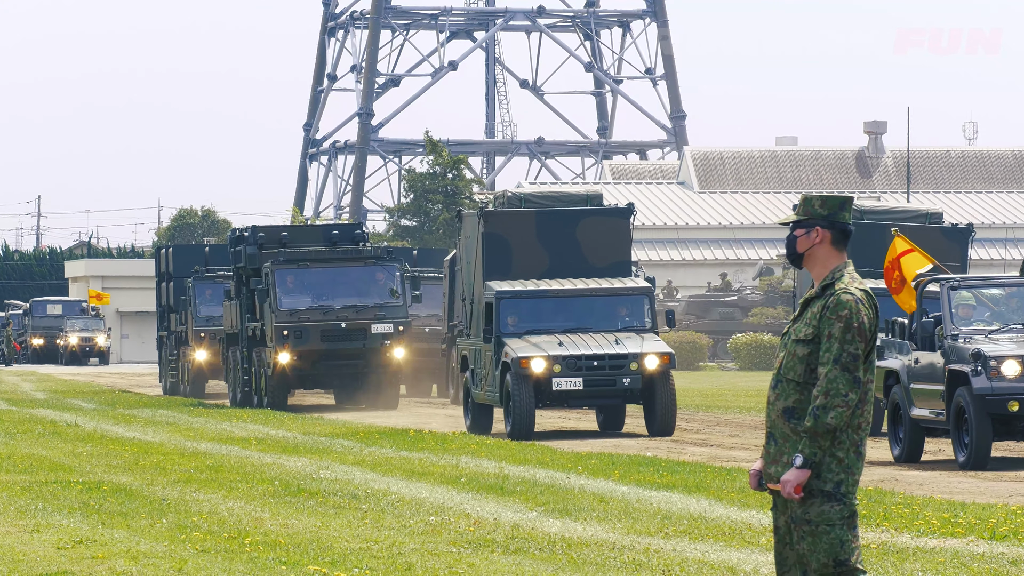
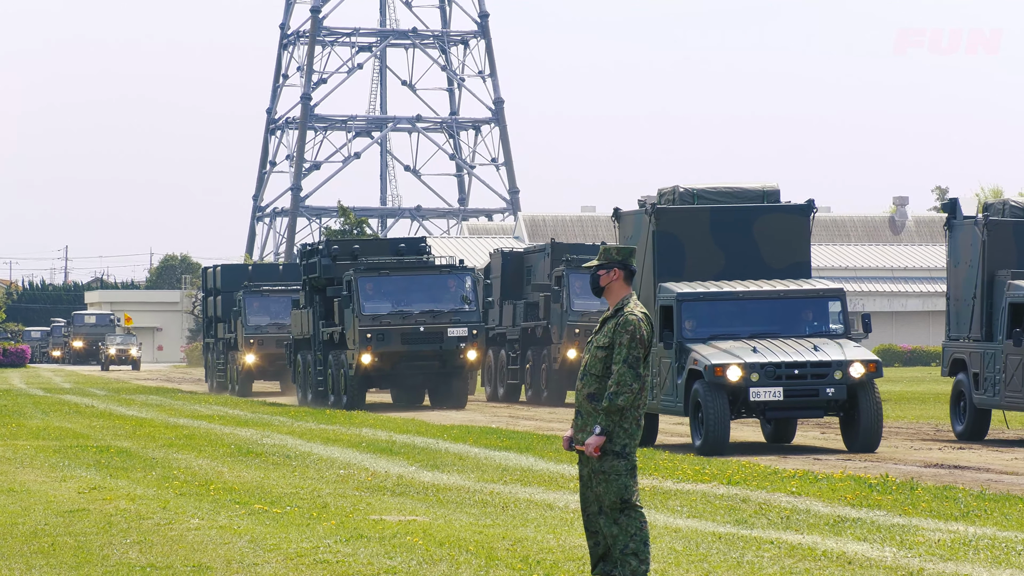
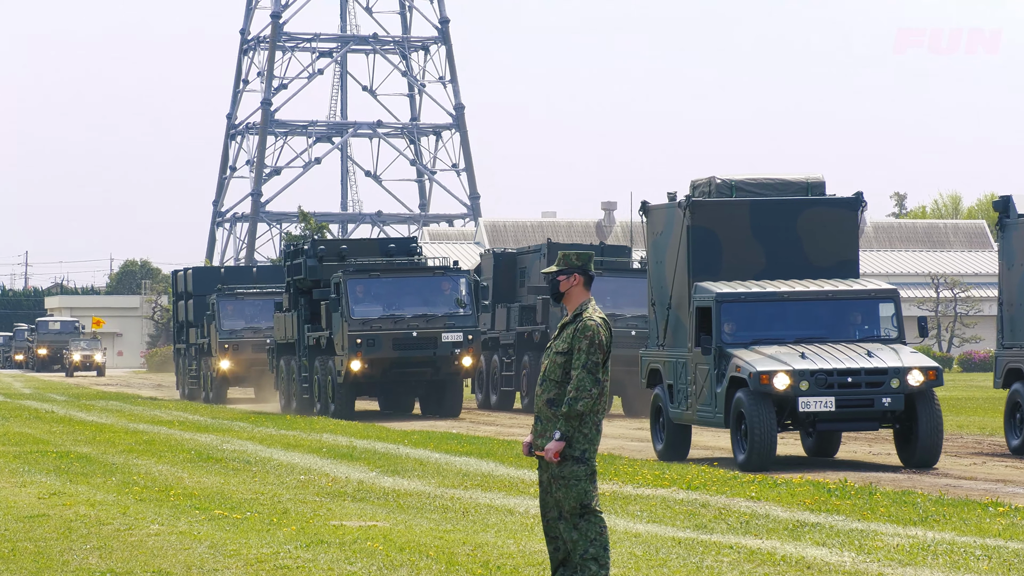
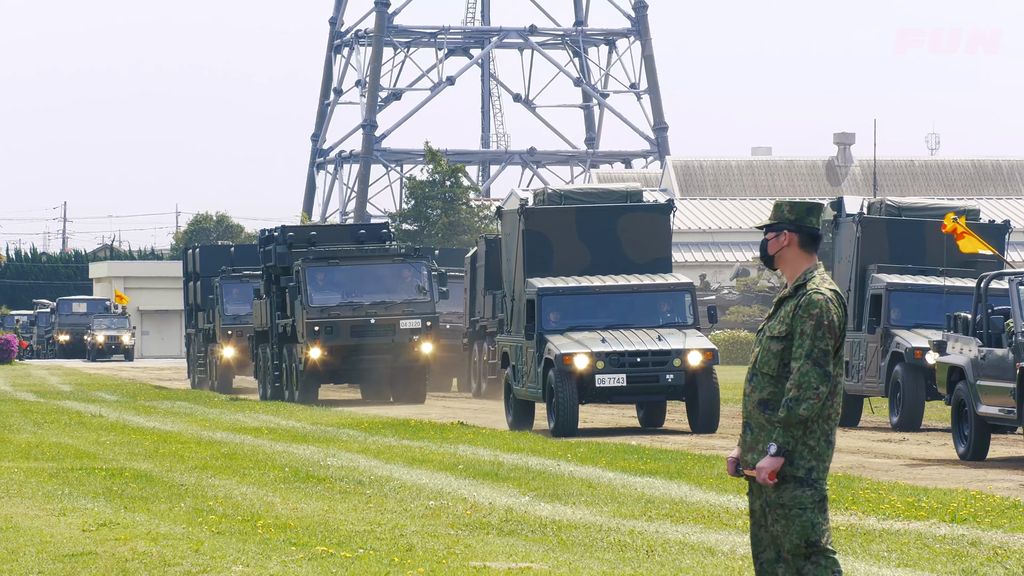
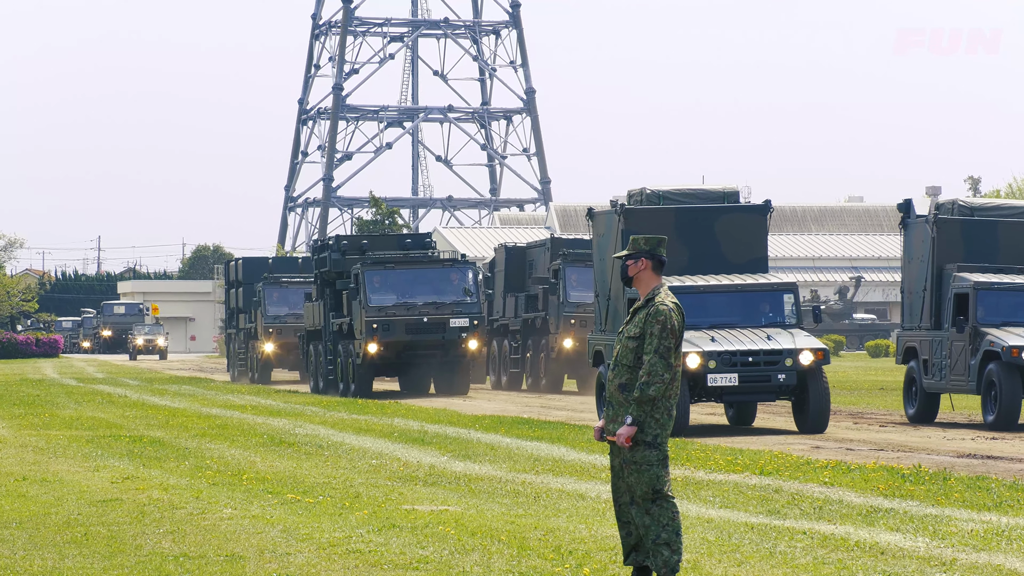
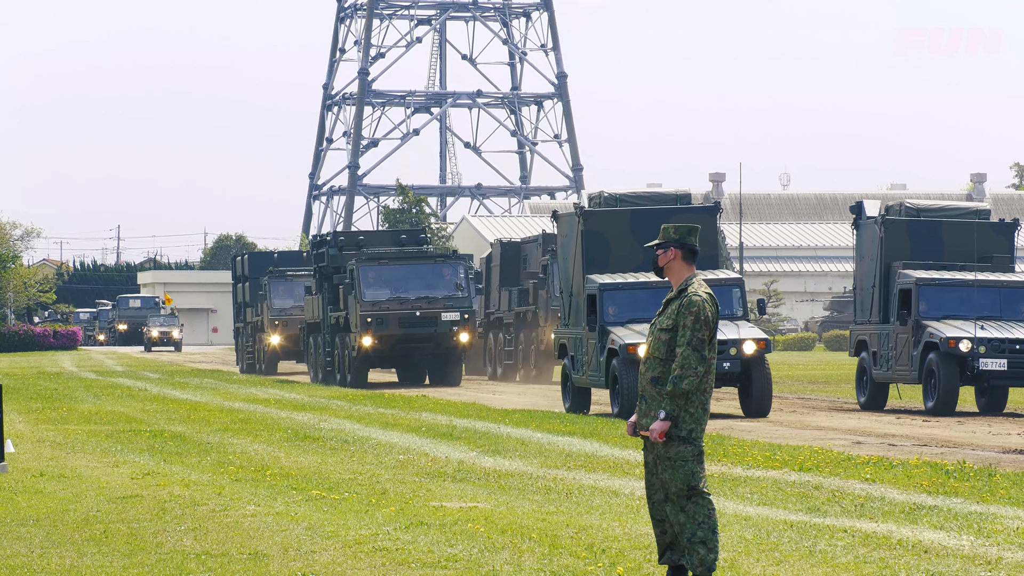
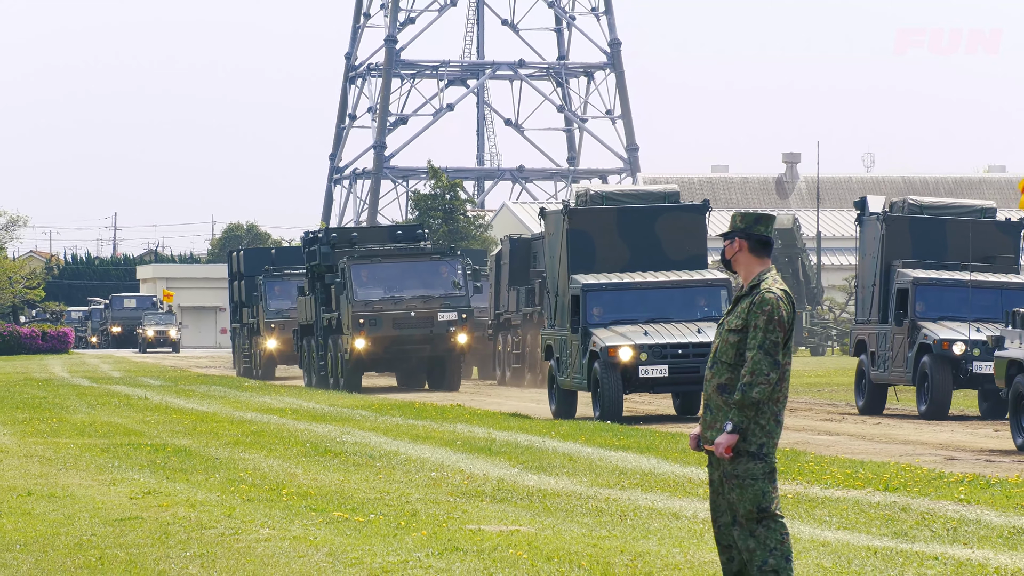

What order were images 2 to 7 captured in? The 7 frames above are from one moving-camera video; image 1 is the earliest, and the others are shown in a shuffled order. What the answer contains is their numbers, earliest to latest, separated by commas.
4, 7, 6, 5, 2, 3
